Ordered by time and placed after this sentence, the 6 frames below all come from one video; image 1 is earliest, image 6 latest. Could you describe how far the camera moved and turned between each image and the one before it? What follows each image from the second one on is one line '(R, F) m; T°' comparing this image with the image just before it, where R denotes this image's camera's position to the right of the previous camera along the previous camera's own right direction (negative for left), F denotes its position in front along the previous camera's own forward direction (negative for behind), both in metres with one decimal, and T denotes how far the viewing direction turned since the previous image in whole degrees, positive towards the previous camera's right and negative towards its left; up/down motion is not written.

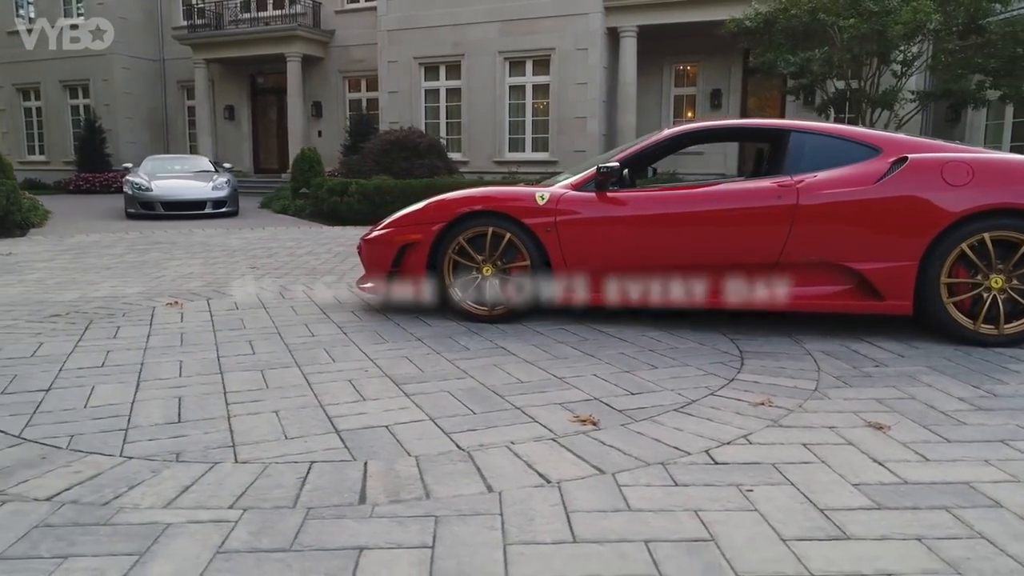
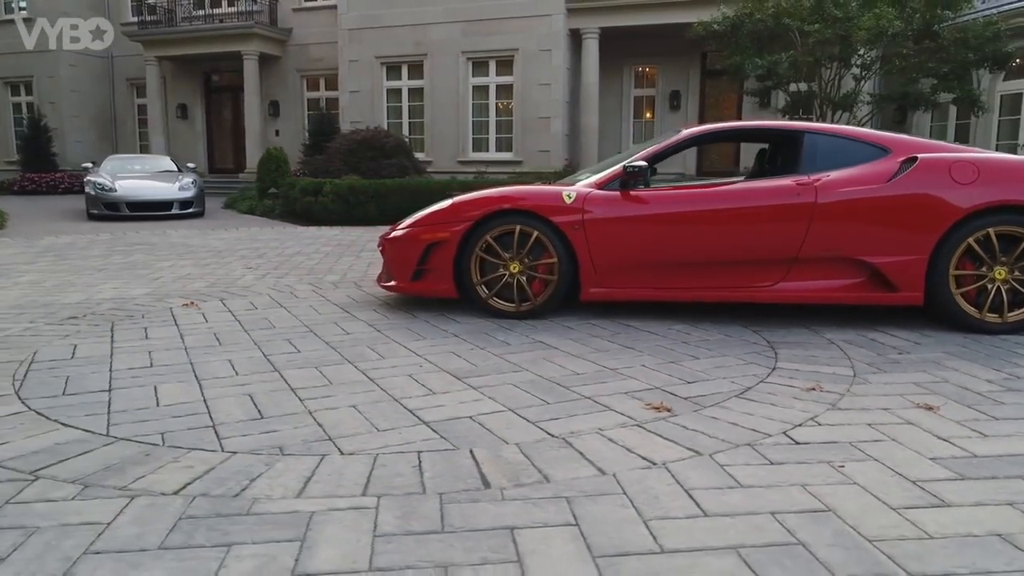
(-0.5, -0.1) m; +4°
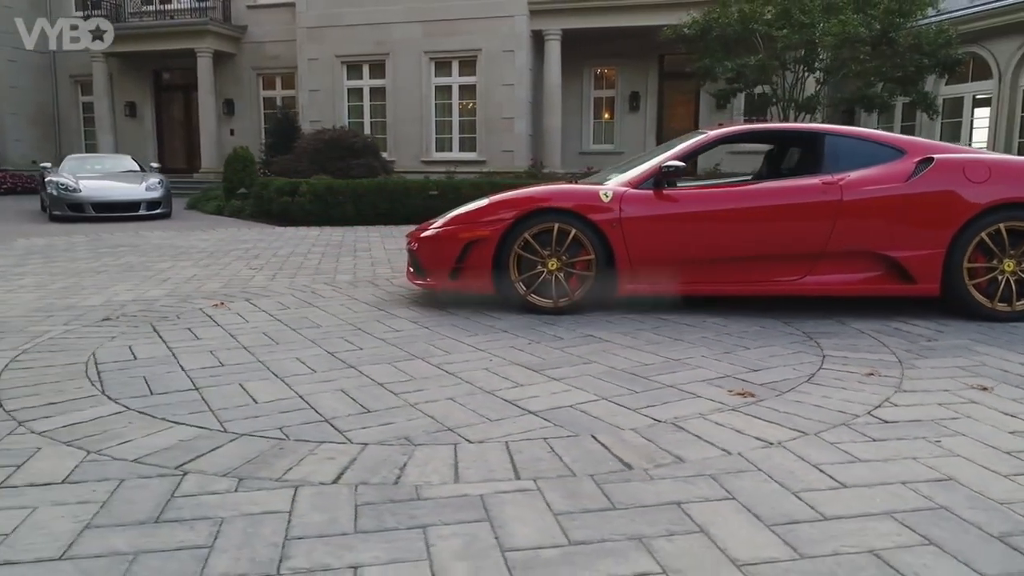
(-0.6, -0.1) m; +4°
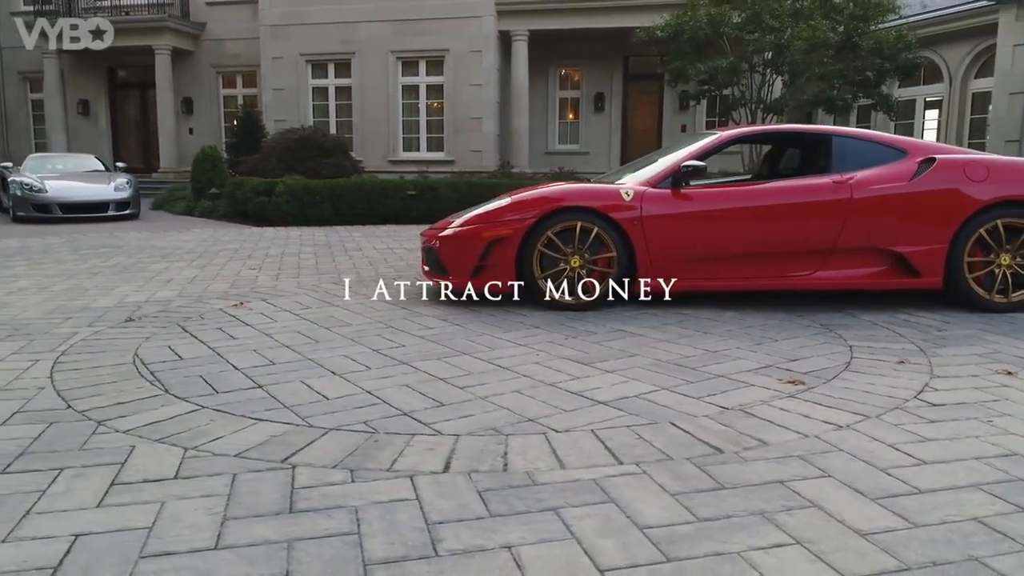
(-0.5, -0.1) m; +4°
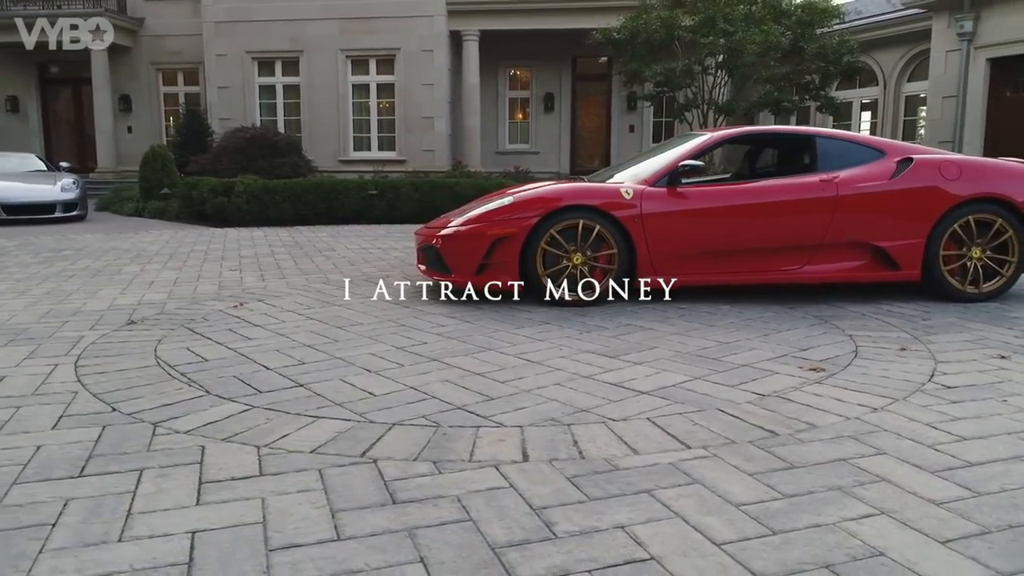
(-0.5, -0.1) m; +5°
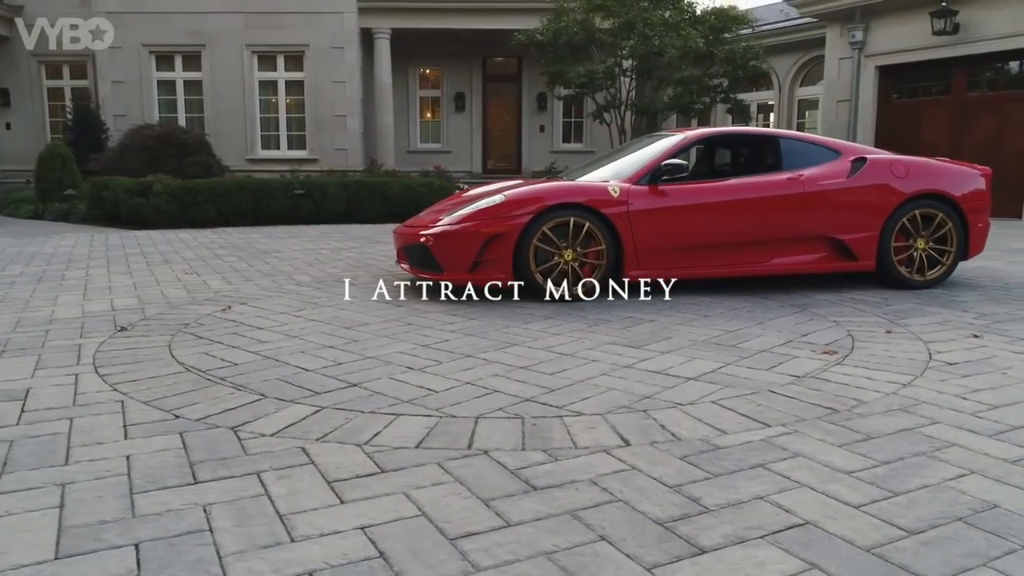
(-0.7, -0.1) m; +8°
